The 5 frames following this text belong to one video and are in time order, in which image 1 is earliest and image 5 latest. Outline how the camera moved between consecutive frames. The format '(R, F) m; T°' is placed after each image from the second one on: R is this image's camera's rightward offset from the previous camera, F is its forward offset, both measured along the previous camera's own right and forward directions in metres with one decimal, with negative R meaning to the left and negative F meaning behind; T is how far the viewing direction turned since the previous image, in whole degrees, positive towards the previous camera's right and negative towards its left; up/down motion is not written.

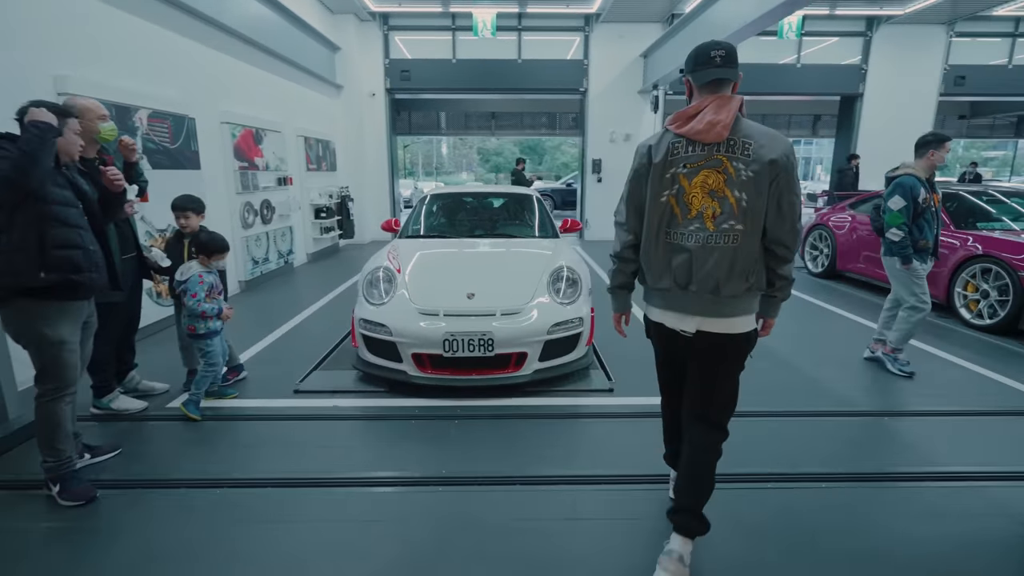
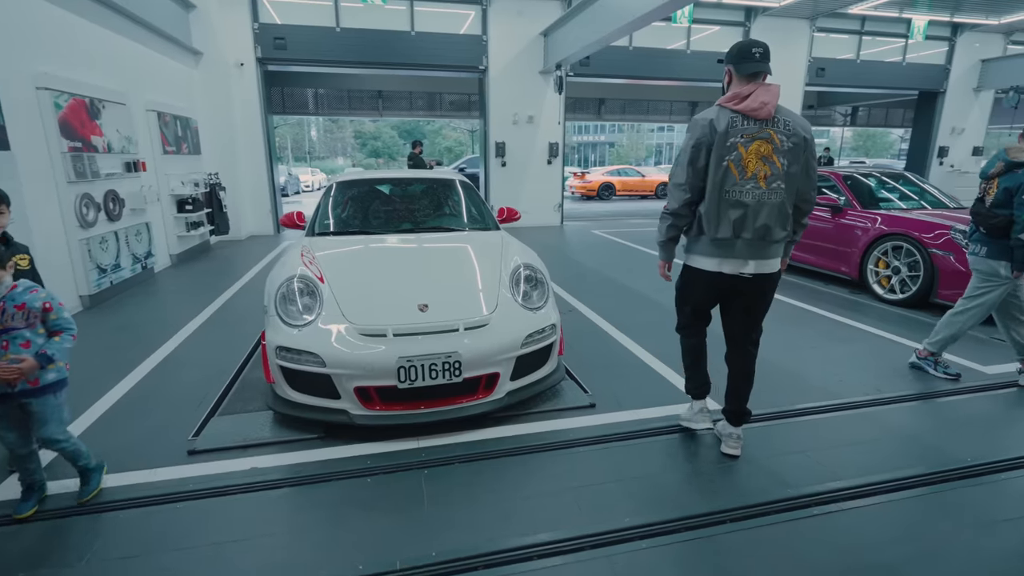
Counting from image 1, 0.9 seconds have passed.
(-0.3, +0.5) m; +13°
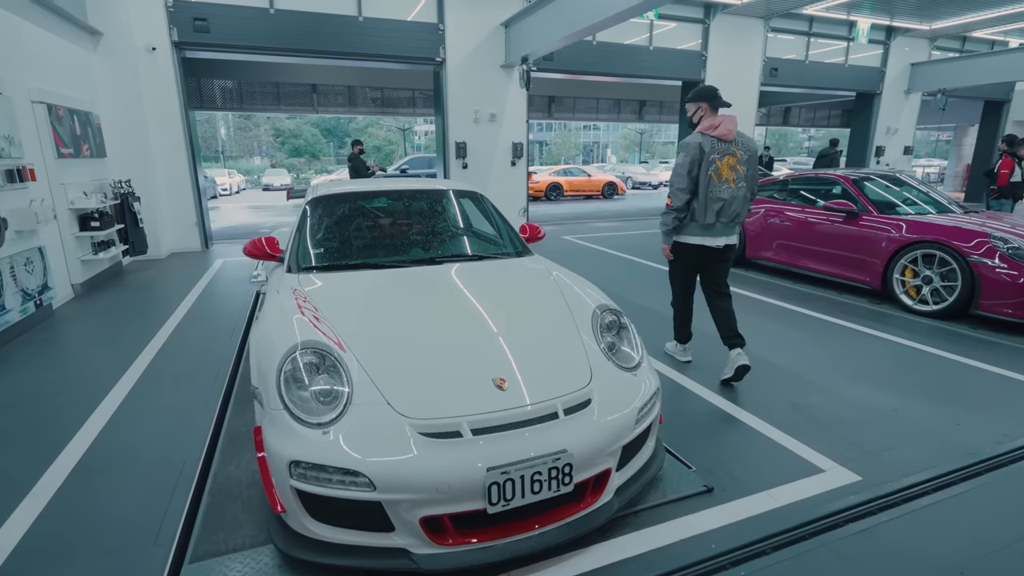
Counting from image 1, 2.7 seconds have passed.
(-0.5, +0.7) m; +8°
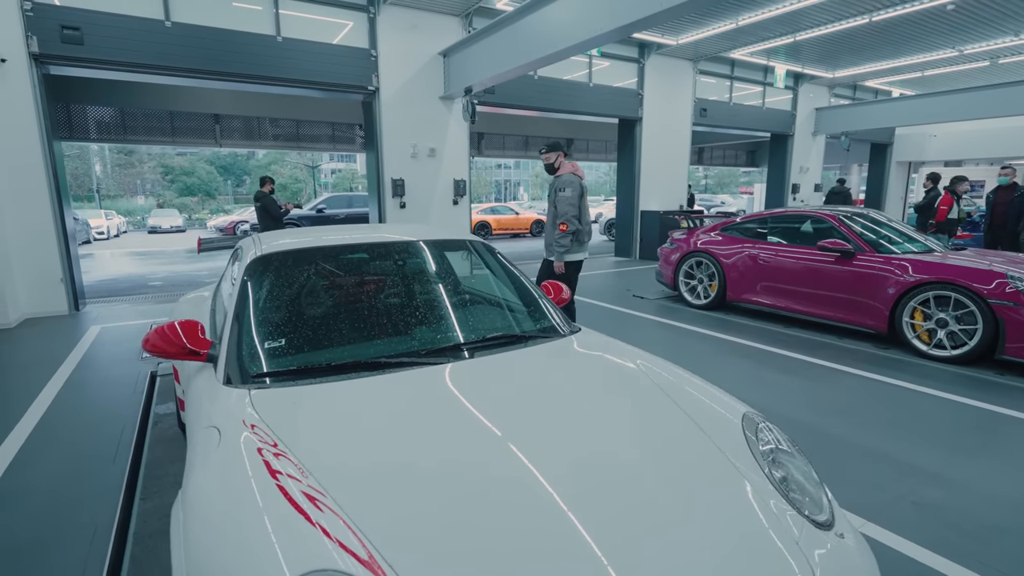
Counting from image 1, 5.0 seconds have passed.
(-0.4, +0.8) m; +10°
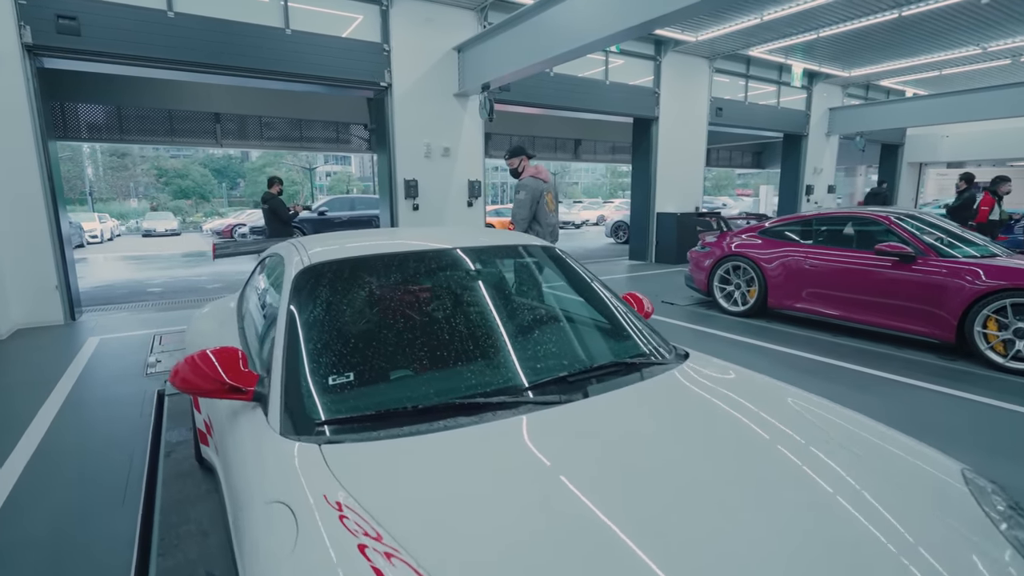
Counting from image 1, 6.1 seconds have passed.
(-0.3, +0.3) m; +1°
